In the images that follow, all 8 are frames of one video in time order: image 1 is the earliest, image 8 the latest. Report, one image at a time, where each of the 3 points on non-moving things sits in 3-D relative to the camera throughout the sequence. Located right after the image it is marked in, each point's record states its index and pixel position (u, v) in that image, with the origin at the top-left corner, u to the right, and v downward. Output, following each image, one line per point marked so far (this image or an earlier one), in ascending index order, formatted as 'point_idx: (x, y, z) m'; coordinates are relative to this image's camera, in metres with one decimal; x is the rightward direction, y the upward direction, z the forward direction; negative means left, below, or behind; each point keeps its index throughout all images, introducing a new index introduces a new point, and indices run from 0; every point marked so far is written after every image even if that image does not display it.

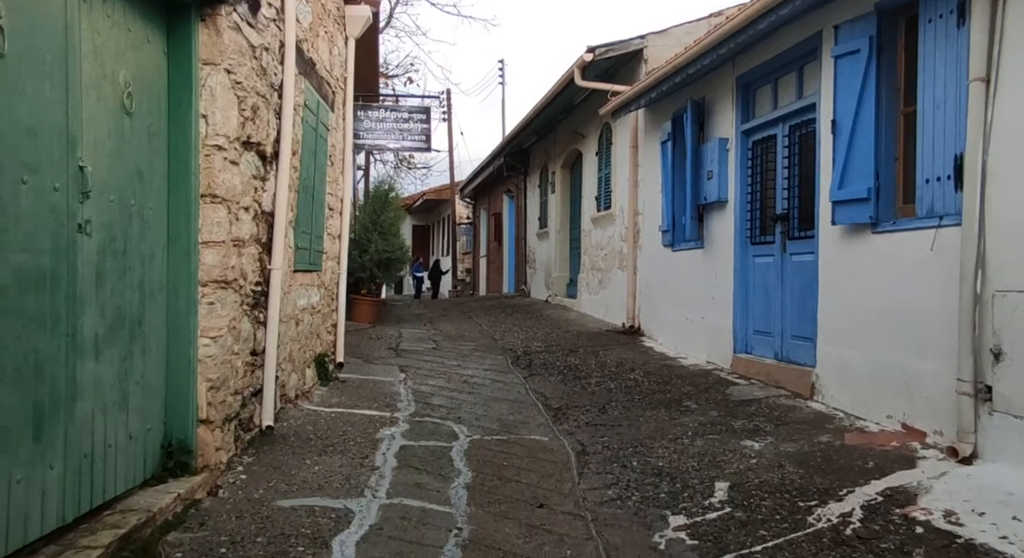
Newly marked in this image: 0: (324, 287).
0: (-1.5, -0.1, +6.0) m
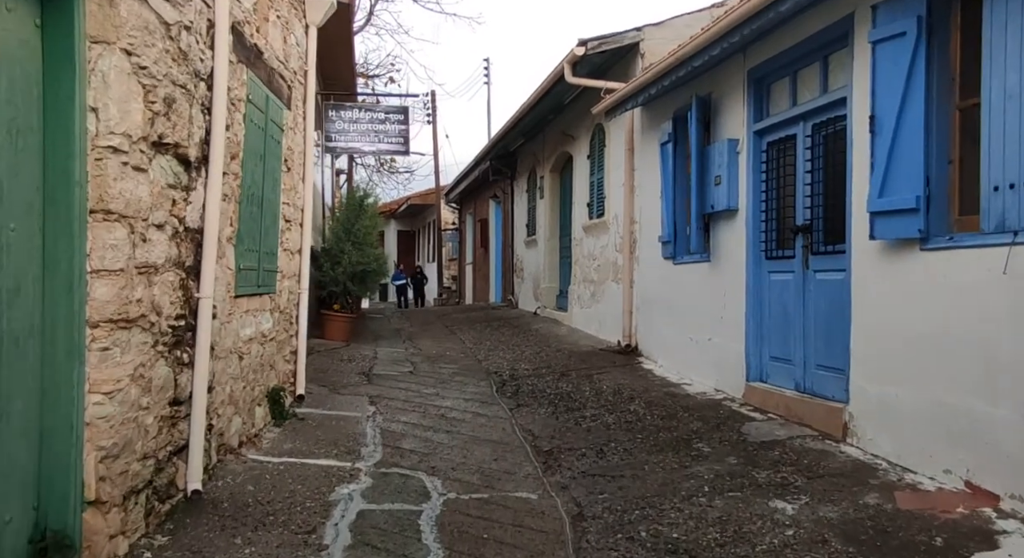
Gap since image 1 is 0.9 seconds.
0: (-1.6, -0.2, +5.2) m
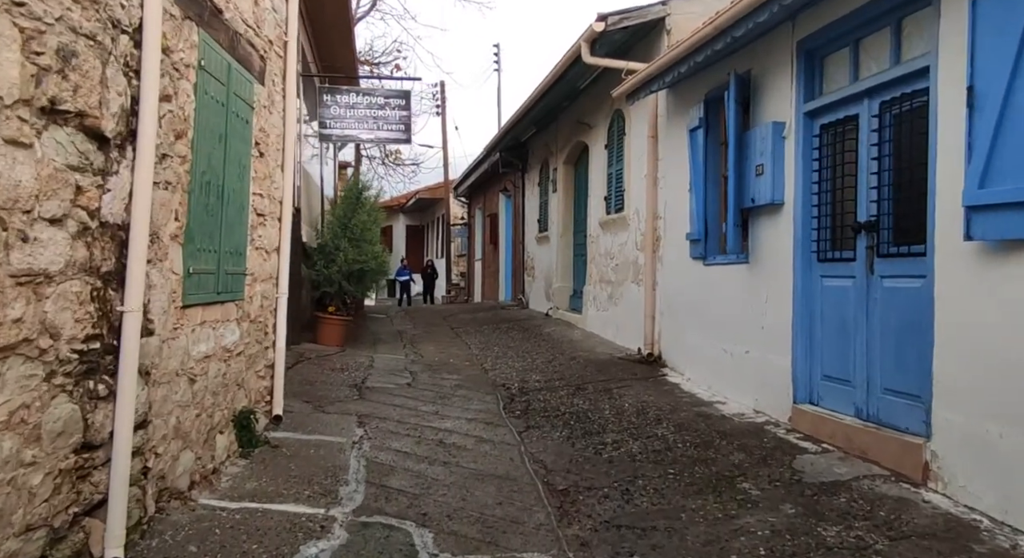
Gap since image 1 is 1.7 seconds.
0: (-1.5, -0.2, +4.5) m
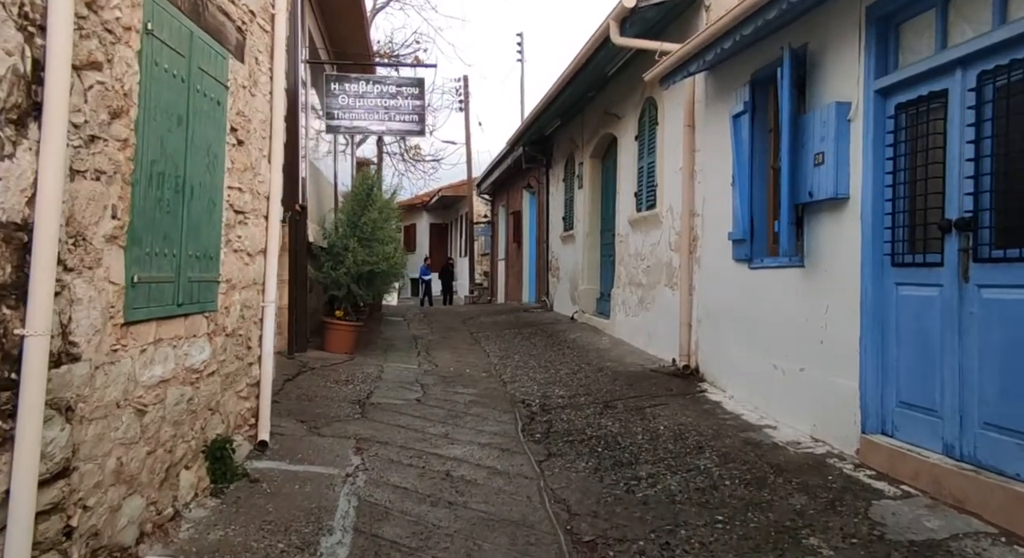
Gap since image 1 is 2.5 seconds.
0: (-1.4, -0.3, +3.8) m
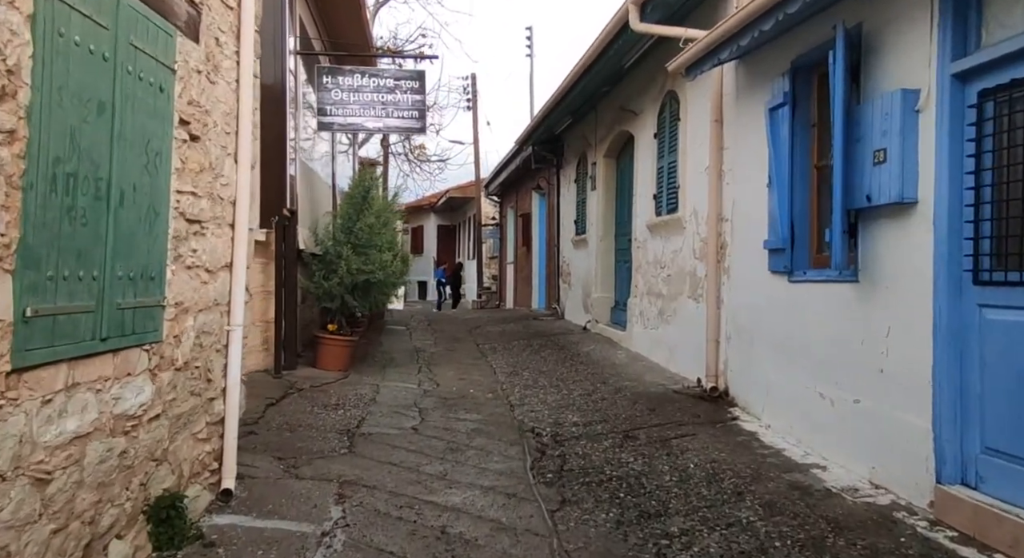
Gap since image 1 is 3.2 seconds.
0: (-1.4, -0.4, +3.2) m
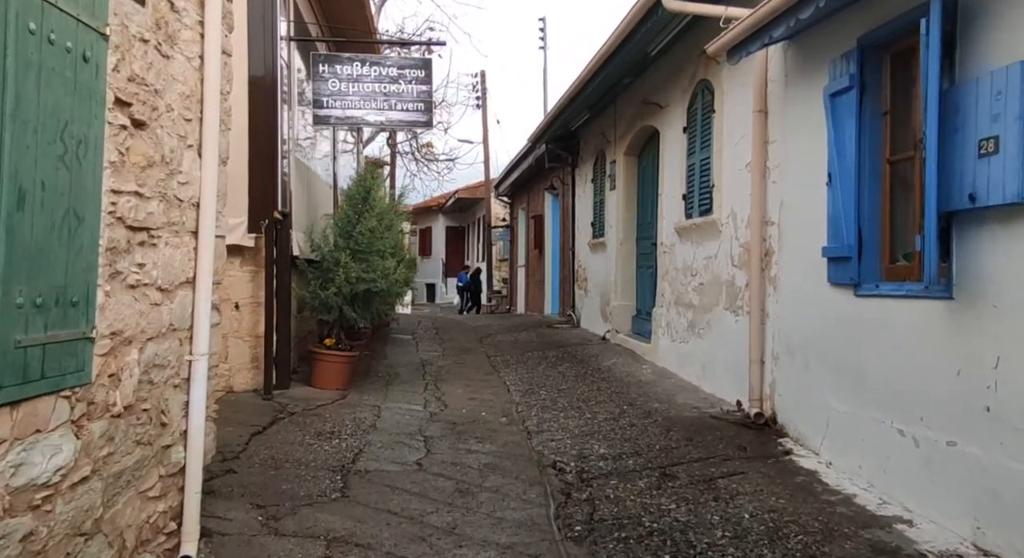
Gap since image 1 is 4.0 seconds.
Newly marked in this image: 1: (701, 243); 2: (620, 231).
0: (-1.3, -0.4, +2.5) m
1: (+1.7, +0.3, +6.8) m
2: (+1.3, +0.6, +9.4) m
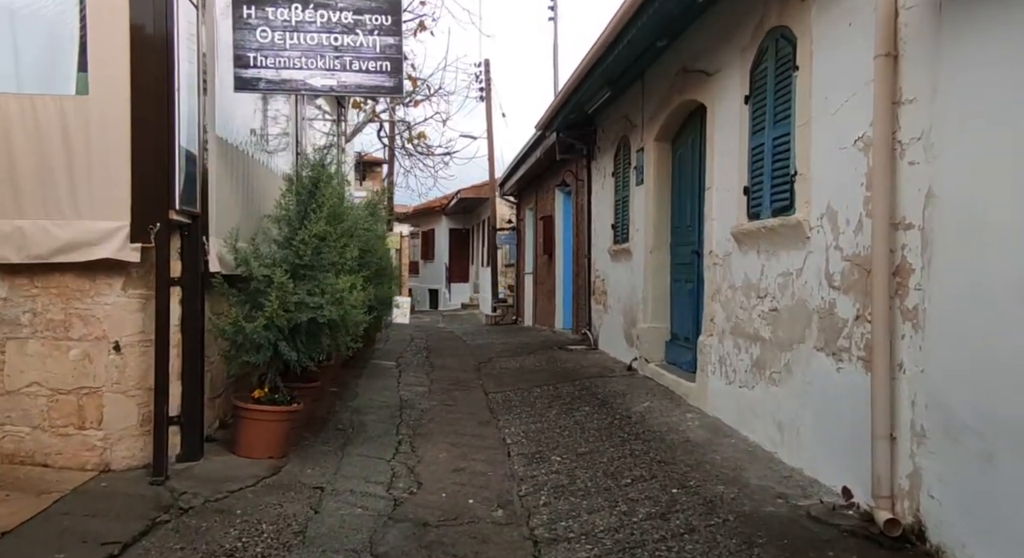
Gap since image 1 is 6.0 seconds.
0: (-1.4, -0.6, +0.7) m
1: (+1.7, +0.2, +4.9) m
2: (+1.4, +0.4, +7.6) m
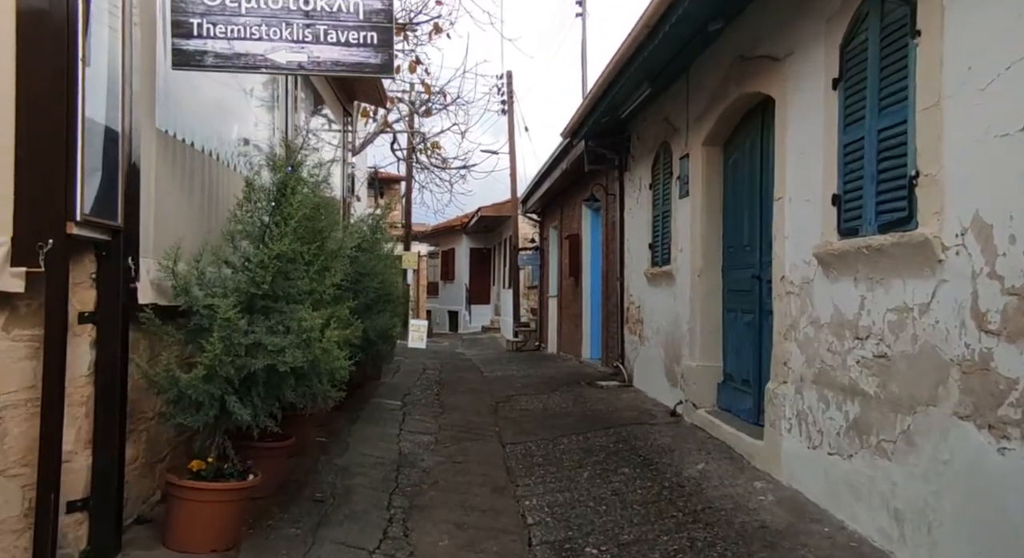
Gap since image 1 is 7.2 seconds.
0: (-1.4, -0.6, -0.5) m
1: (+1.8, 0.0, +3.7) m
2: (+1.5, +0.2, +6.3) m
